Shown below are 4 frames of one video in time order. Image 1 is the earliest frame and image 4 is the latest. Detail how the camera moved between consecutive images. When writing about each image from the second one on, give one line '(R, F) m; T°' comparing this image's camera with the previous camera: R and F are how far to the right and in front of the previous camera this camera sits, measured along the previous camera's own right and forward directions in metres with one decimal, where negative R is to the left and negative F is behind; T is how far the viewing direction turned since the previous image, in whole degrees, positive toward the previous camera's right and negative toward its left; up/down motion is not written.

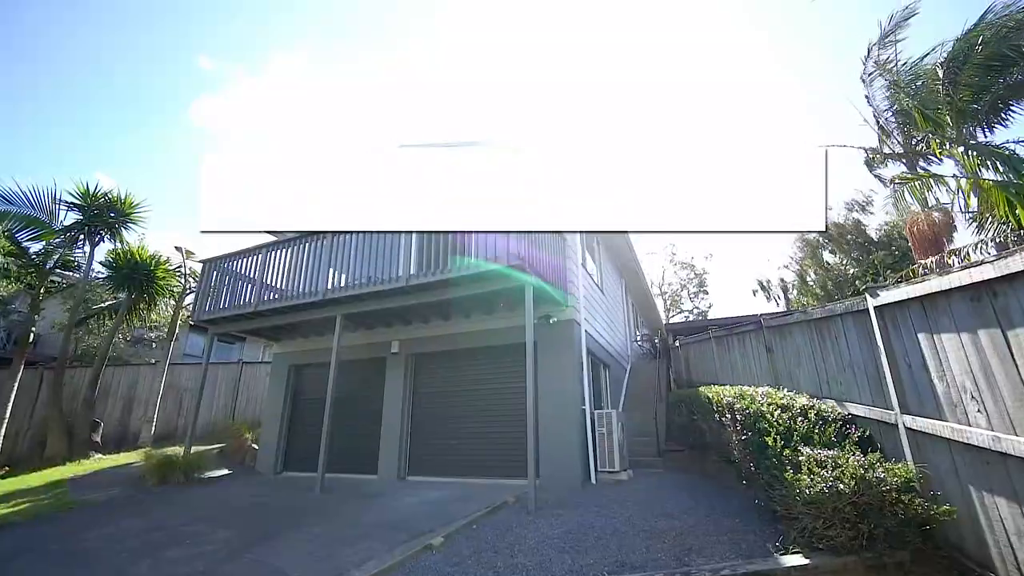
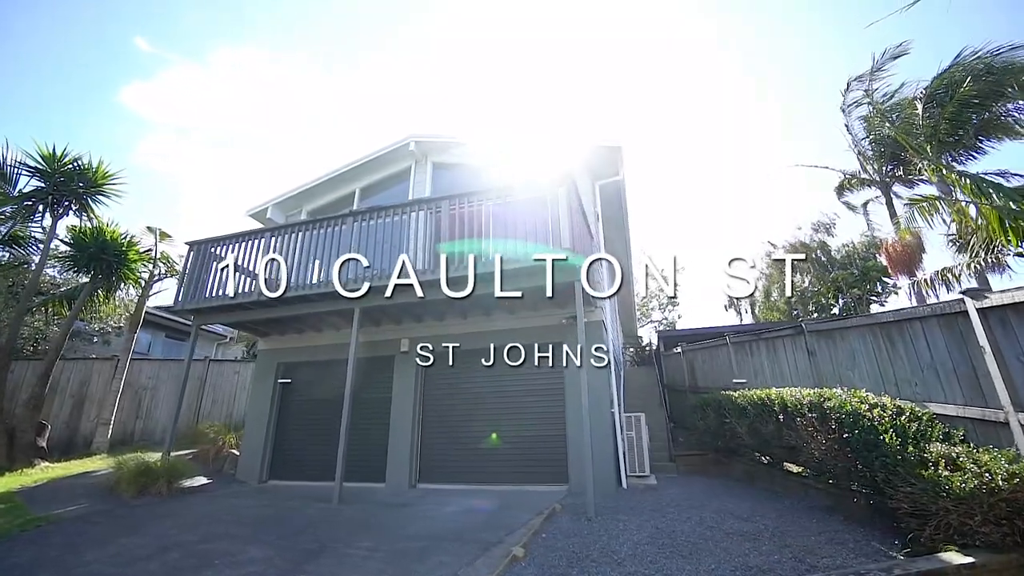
(-1.1, +0.3) m; +7°
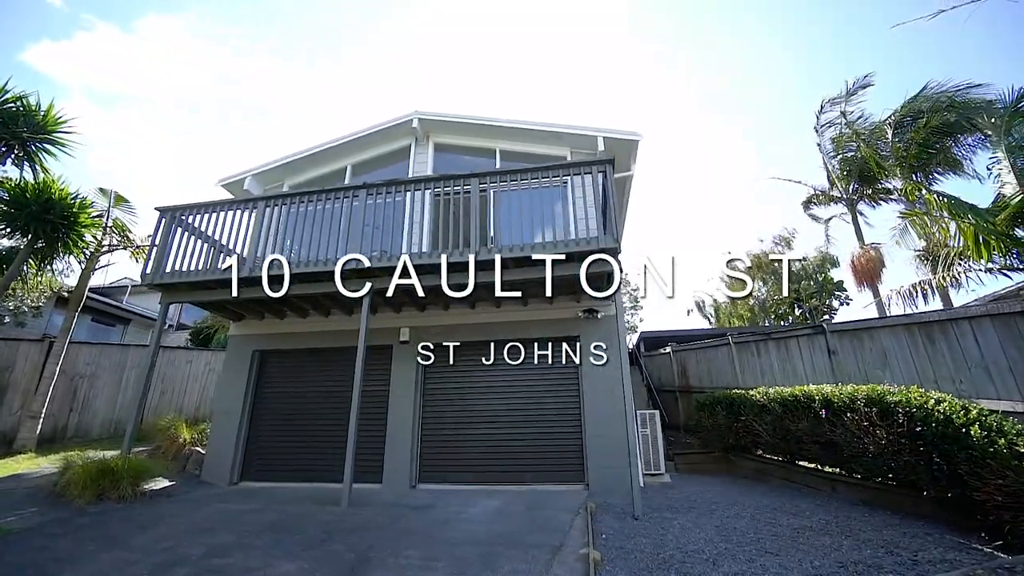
(-1.0, +0.4) m; +7°
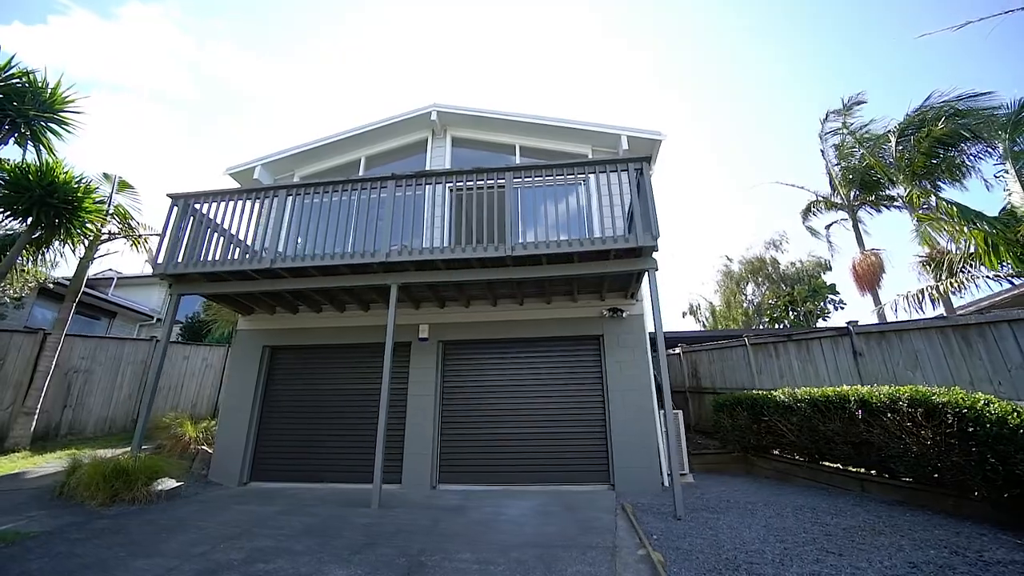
(-0.5, +0.1) m; +2°
